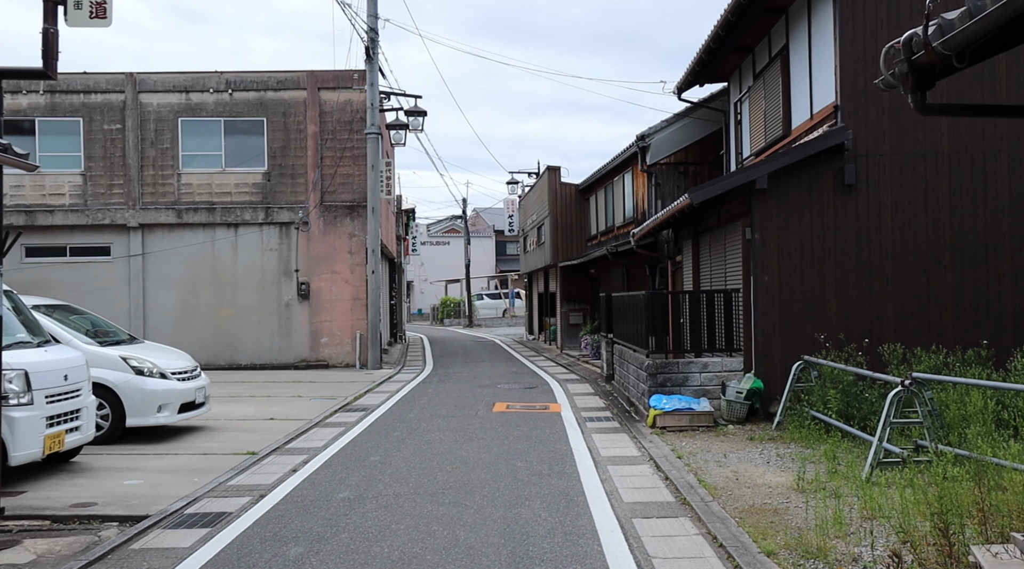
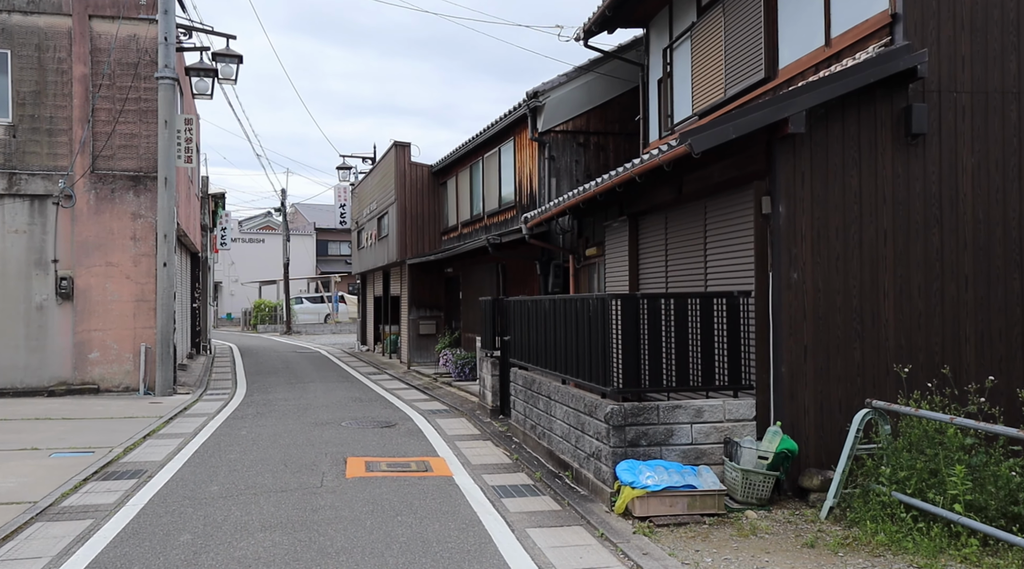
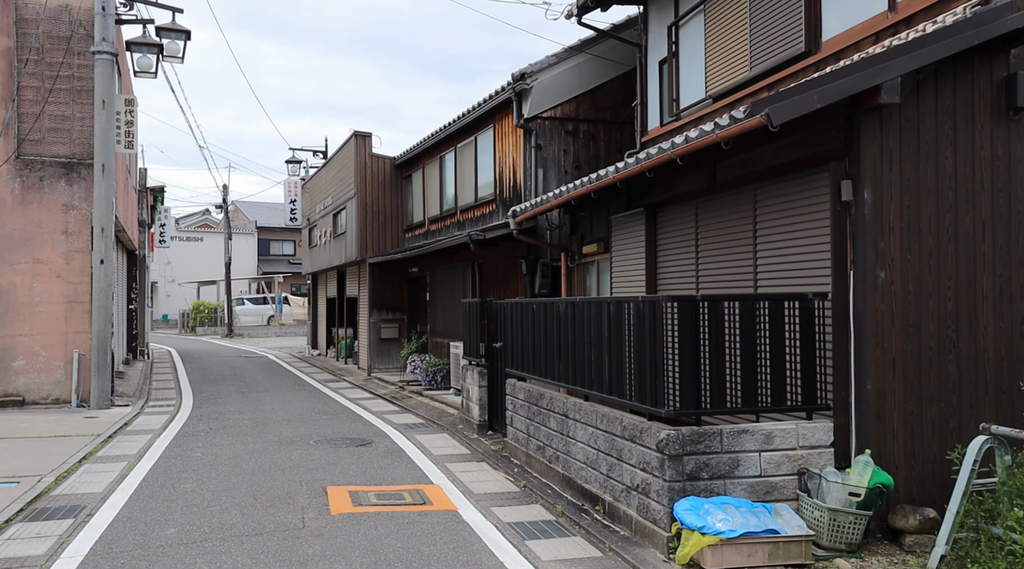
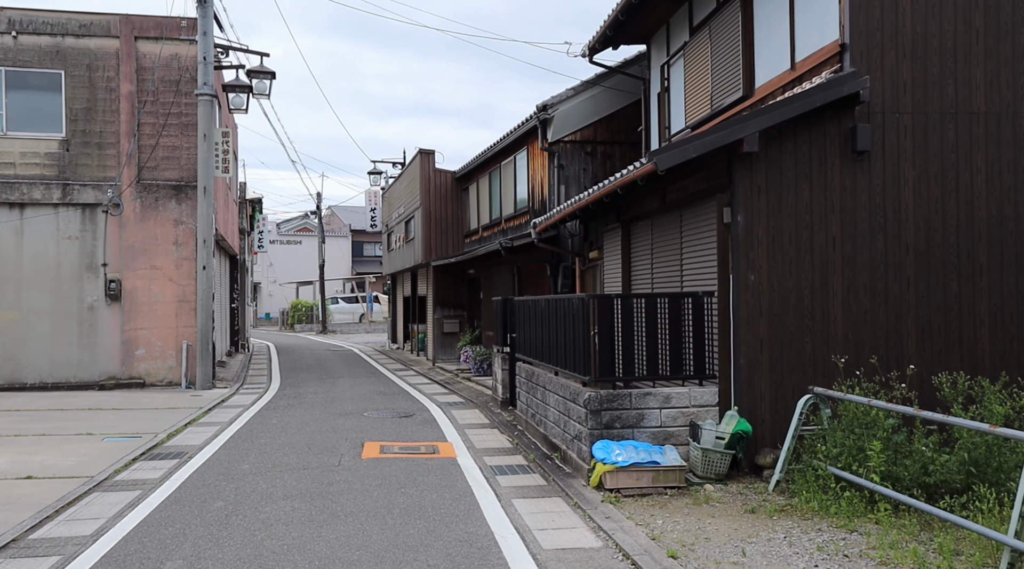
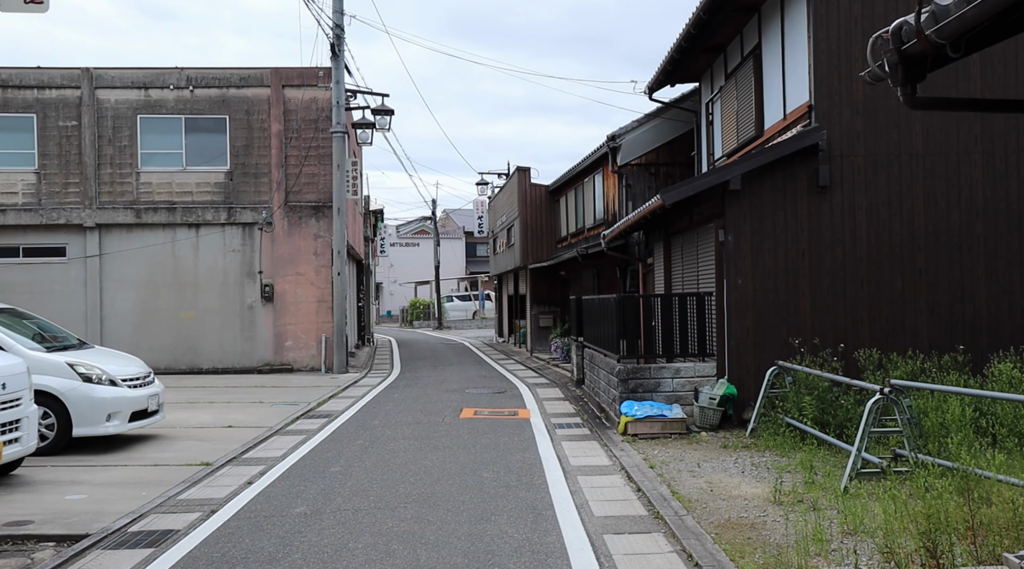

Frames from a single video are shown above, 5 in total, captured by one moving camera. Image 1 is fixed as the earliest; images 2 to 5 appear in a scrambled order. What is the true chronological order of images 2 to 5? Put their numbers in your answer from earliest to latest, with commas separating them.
5, 4, 2, 3
